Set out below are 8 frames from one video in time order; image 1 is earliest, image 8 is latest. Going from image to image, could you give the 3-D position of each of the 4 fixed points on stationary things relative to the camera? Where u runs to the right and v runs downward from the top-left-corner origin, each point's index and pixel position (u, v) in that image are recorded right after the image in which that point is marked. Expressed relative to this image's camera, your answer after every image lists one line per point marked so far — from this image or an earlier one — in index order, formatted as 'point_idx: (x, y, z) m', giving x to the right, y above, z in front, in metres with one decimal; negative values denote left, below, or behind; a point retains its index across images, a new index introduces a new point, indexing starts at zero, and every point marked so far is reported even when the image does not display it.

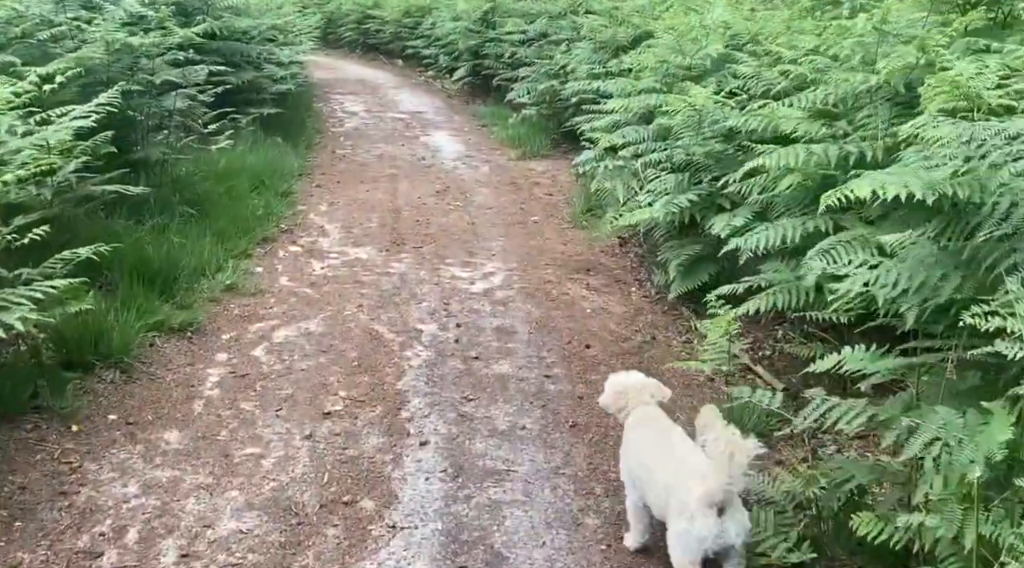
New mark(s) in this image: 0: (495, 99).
0: (-0.3, +3.7, +14.9) m
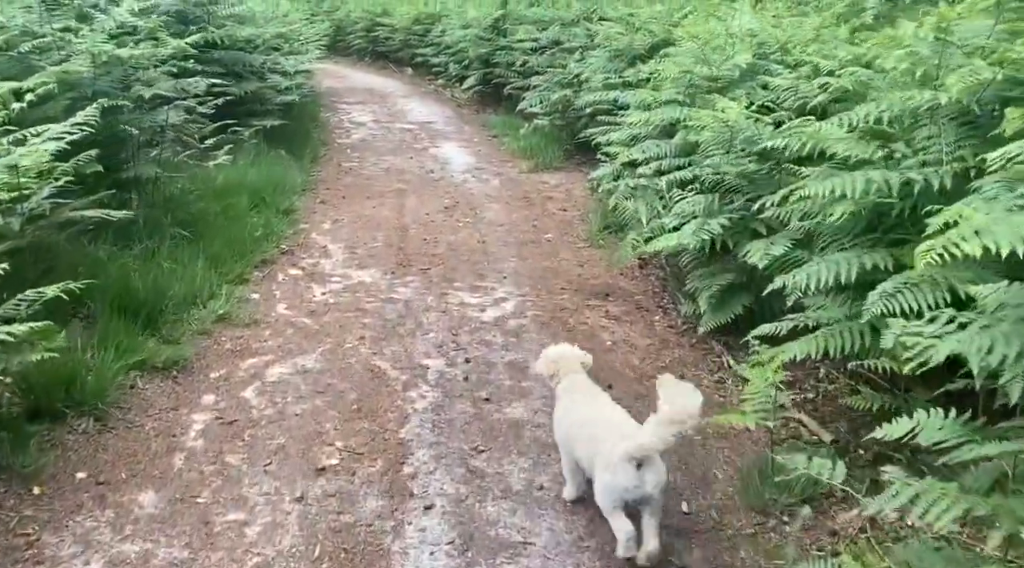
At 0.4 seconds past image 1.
0: (-0.1, +3.4, +14.5) m
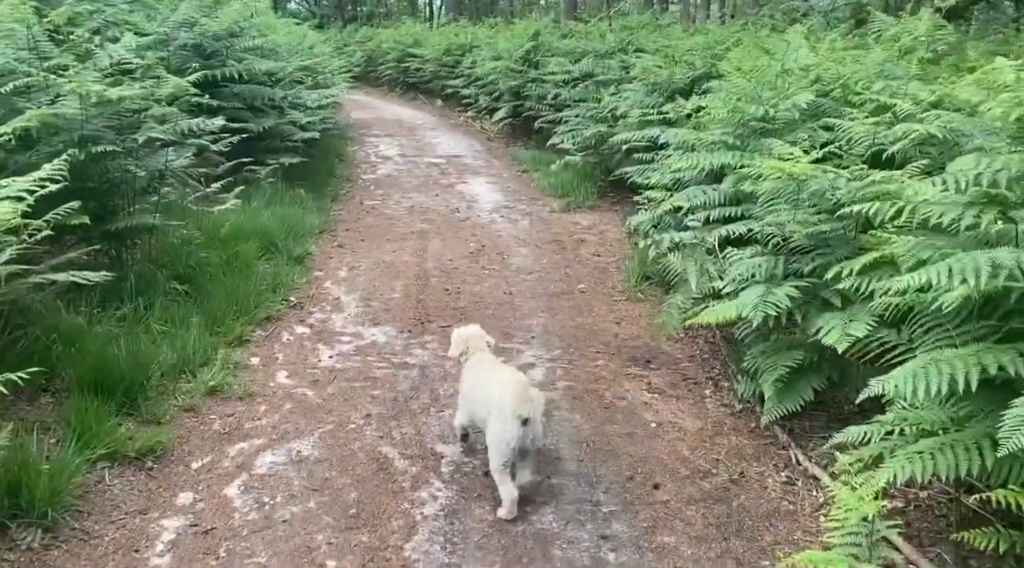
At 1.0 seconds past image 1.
0: (+0.5, +2.7, +14.0) m
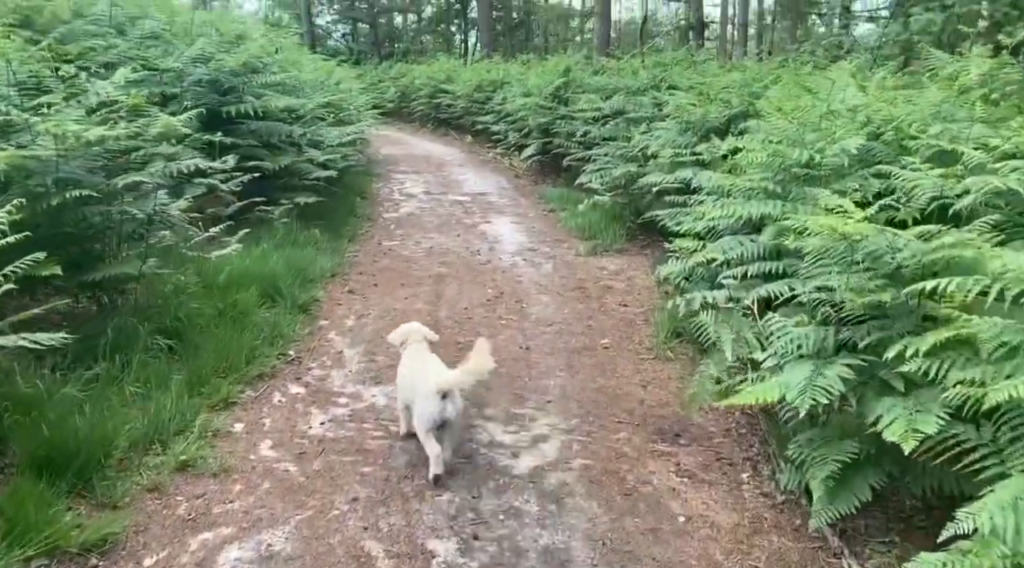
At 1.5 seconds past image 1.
0: (+1.0, +1.9, +13.6) m
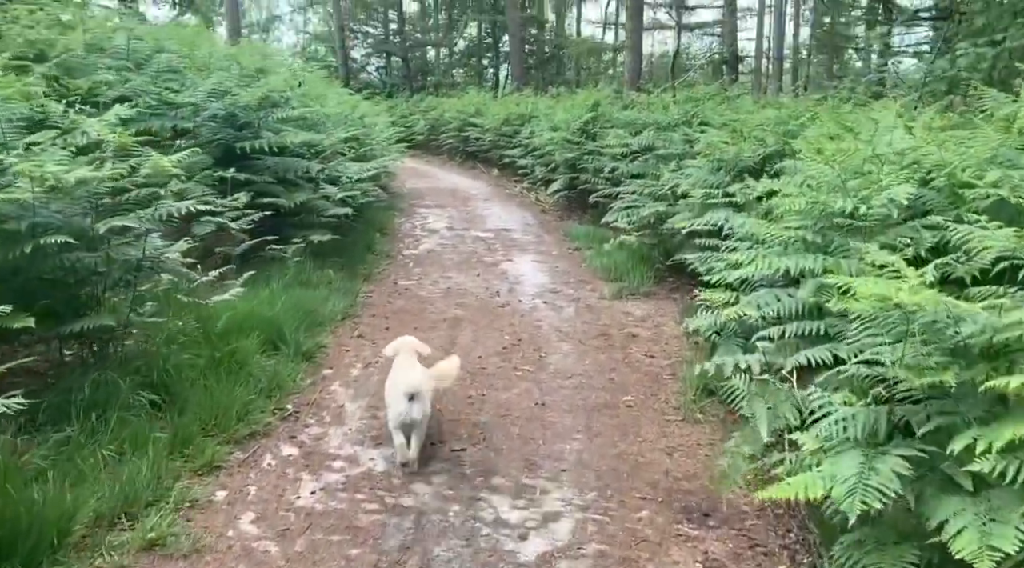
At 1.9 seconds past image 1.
0: (+1.4, +1.2, +13.2) m
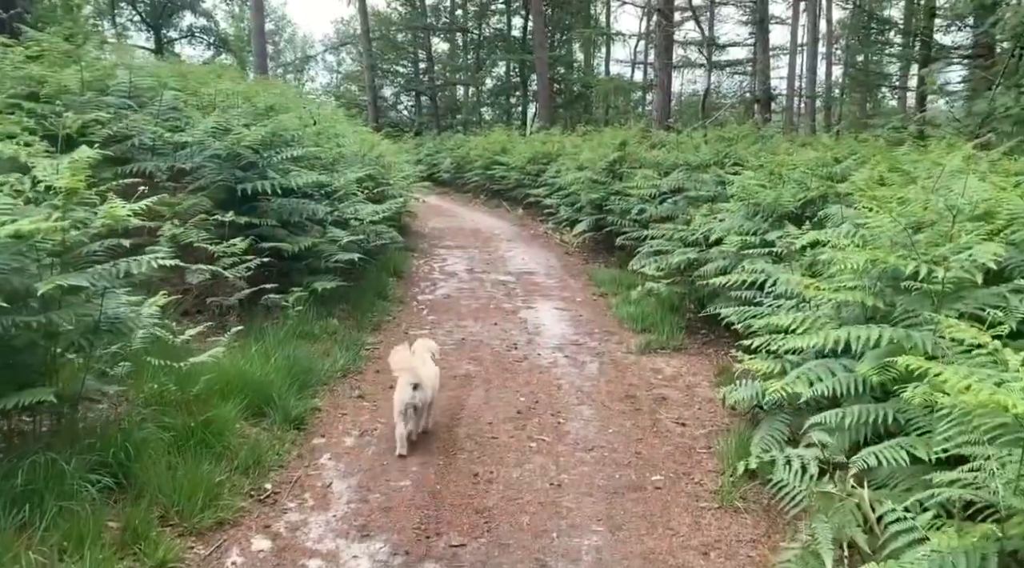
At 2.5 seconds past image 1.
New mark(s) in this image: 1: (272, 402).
0: (+1.8, +0.4, +12.6) m
1: (-1.7, -0.8, +5.4) m
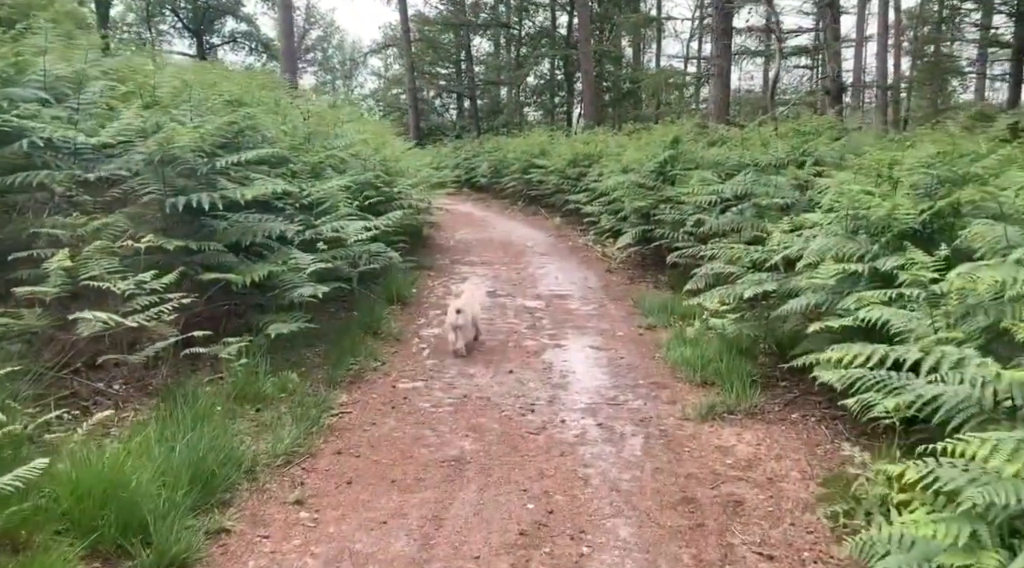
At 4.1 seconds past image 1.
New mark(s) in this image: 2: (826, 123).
0: (+2.2, +0.1, +10.5) m
1: (-1.8, -1.2, +3.6) m
2: (+4.9, +2.5, +11.7) m
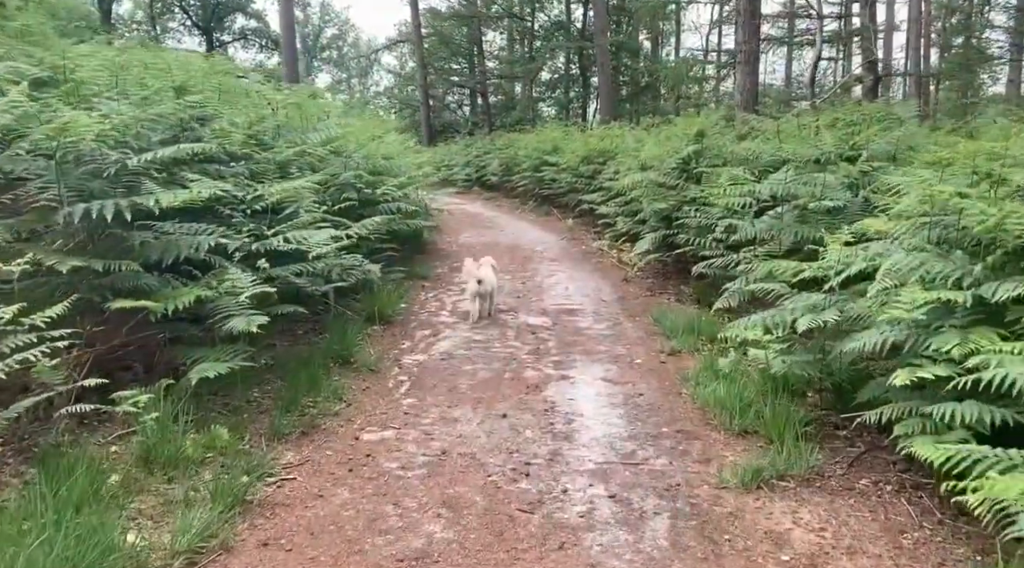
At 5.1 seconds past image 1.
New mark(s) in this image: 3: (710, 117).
0: (+2.2, -0.1, +9.2) m
1: (-1.9, -1.4, +2.4) m
2: (+5.0, +2.4, +10.3) m
3: (+3.6, +3.1, +13.8) m
